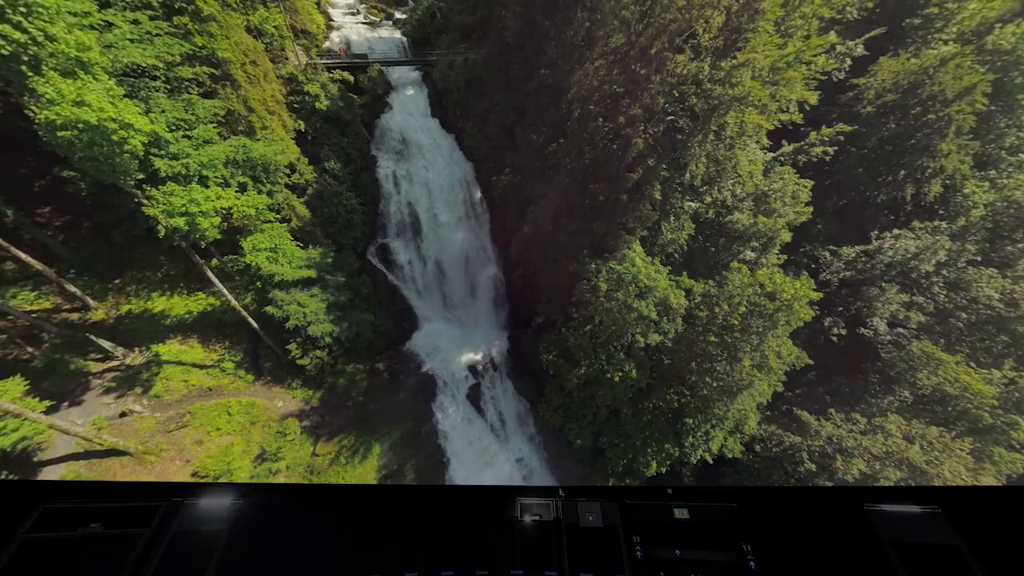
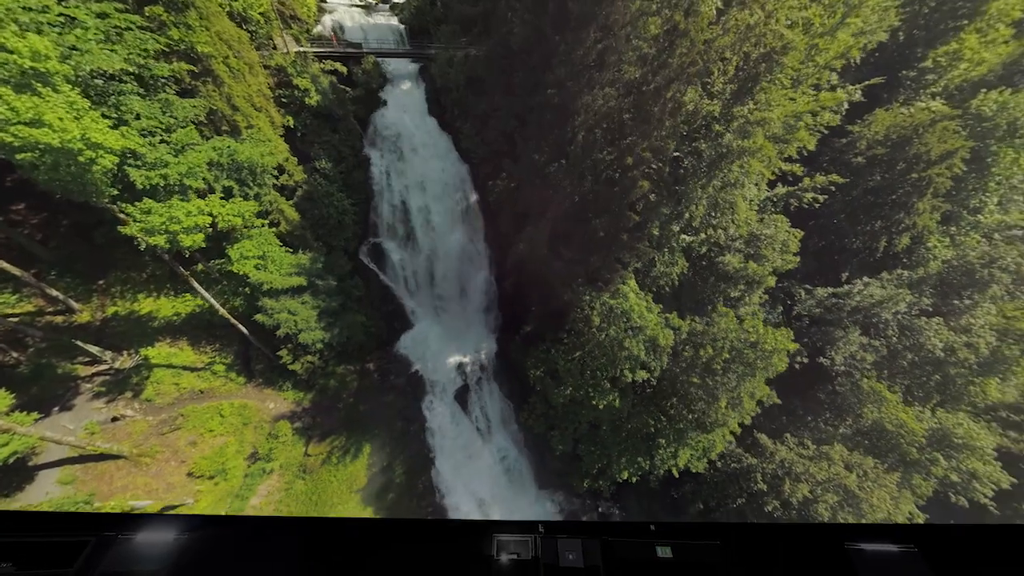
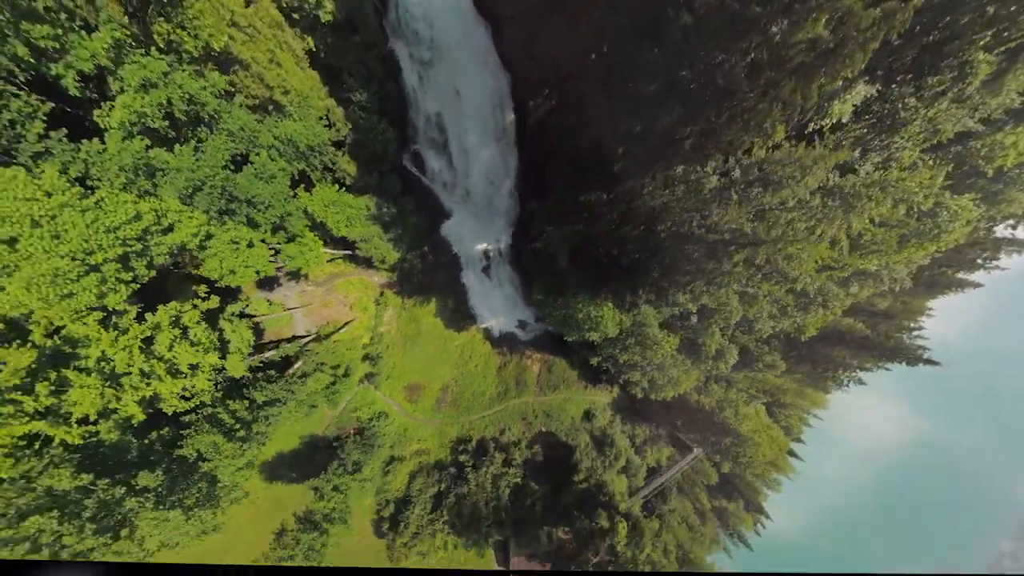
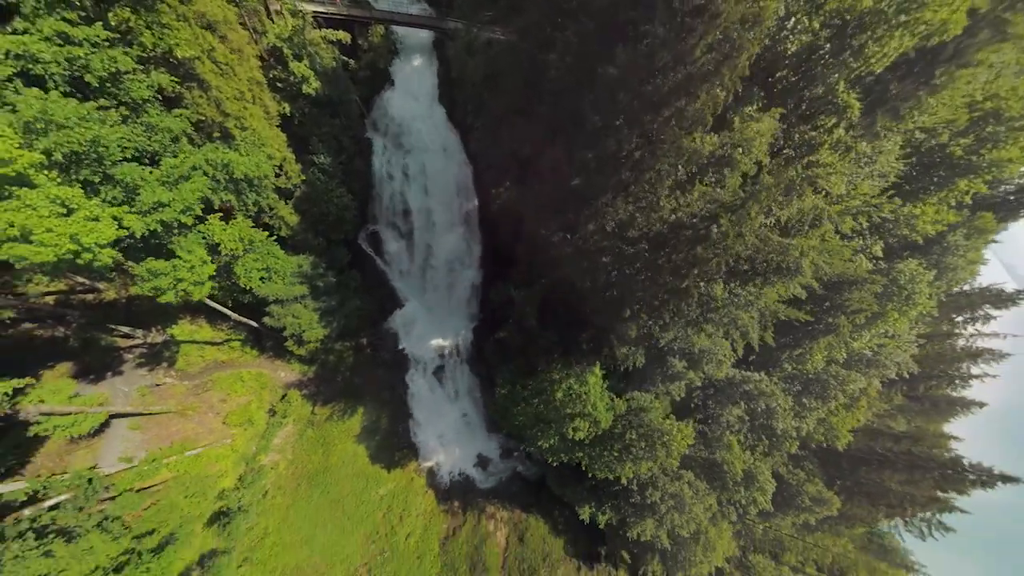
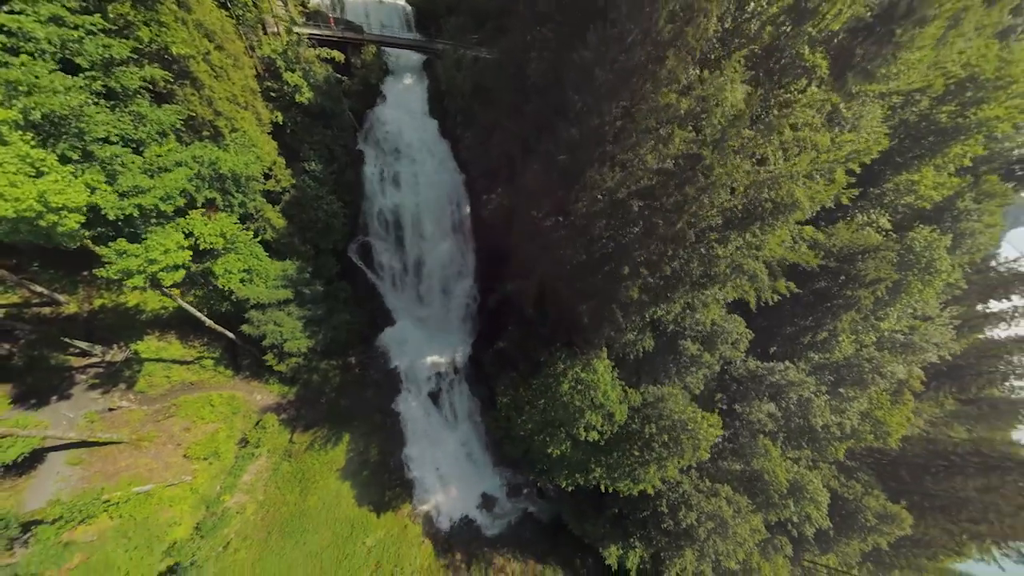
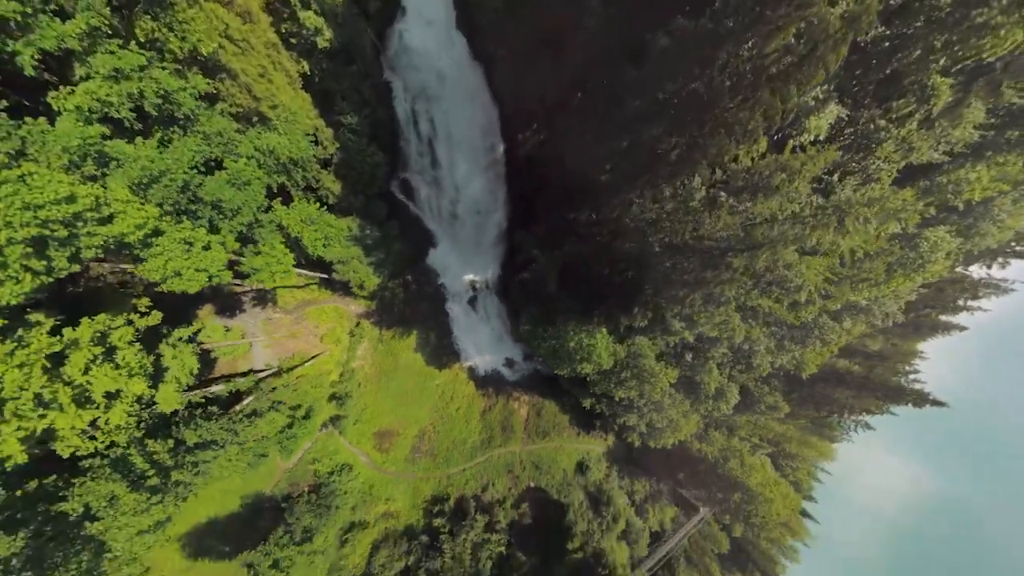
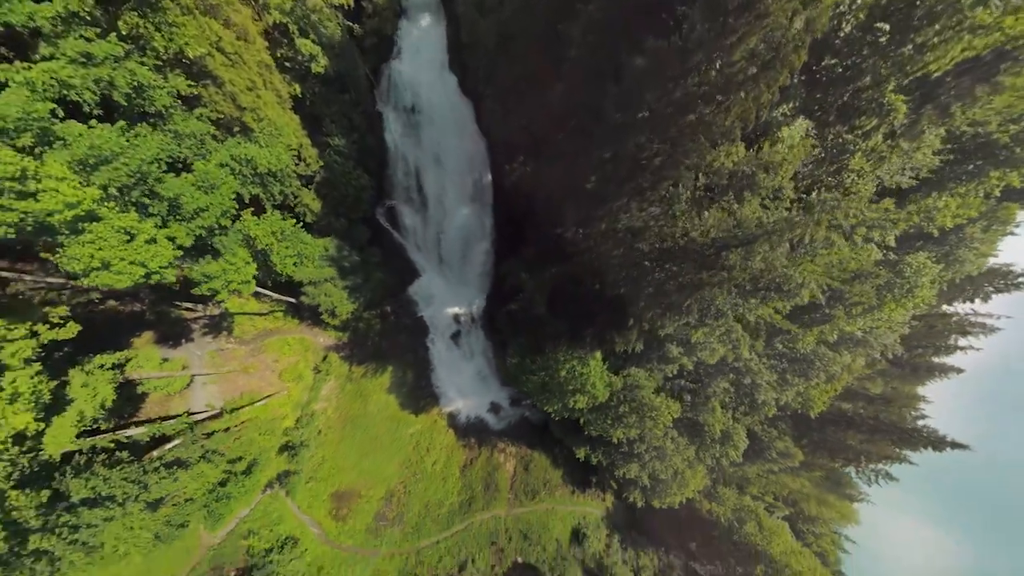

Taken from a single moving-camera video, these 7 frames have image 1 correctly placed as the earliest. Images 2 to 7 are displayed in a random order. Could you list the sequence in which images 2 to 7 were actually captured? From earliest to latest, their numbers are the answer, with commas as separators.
2, 5, 4, 7, 6, 3
